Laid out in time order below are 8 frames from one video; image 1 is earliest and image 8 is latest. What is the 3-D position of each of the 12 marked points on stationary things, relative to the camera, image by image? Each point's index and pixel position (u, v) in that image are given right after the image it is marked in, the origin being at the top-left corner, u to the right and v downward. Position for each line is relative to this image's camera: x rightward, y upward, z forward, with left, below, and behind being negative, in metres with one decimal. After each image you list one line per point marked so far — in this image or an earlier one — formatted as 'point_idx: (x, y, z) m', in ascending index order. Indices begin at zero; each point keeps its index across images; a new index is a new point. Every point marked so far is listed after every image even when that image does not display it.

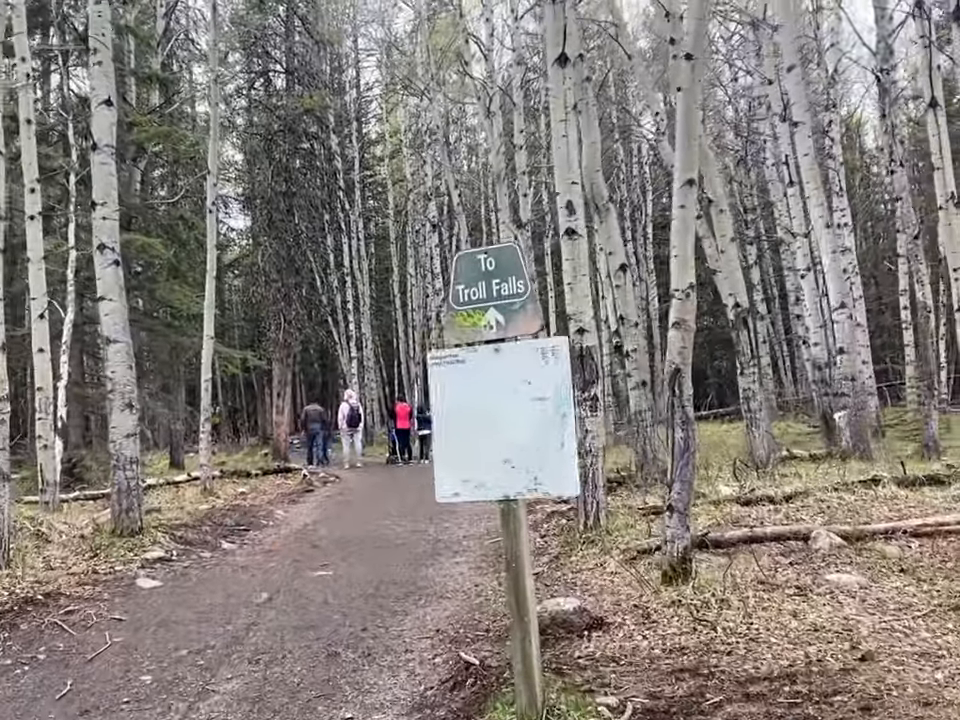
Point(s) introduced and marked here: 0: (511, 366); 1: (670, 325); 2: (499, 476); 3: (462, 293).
0: (+0.1, 0.0, +4.3) m
1: (+1.0, +0.2, +5.9) m
2: (+0.1, -0.5, +4.3) m
3: (-0.1, +0.3, +4.4) m
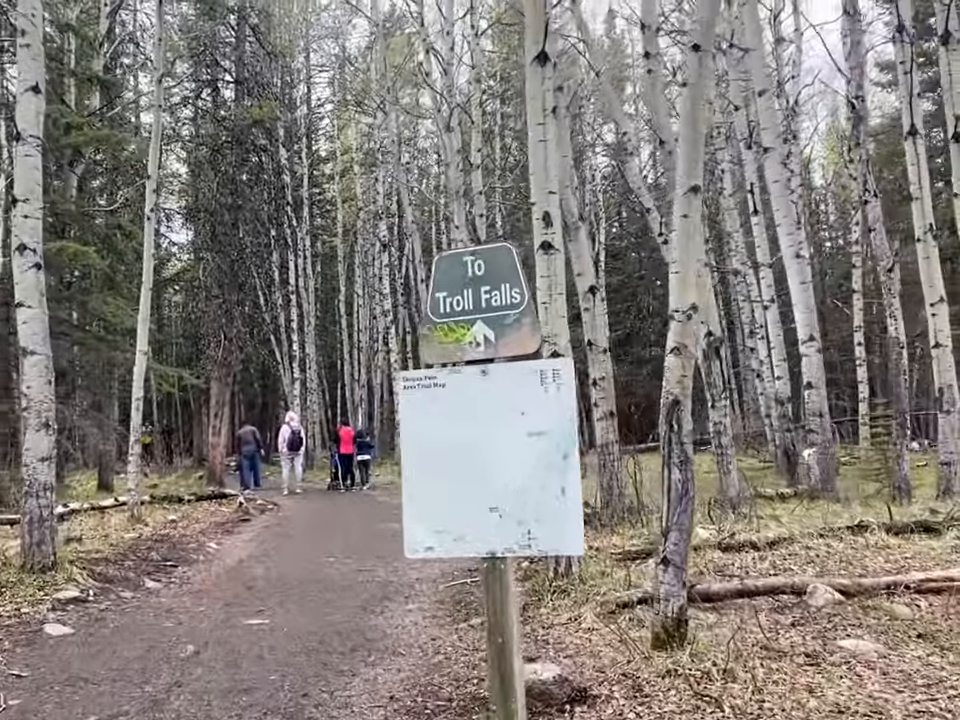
0: (+0.1, -0.1, +3.5) m
1: (+0.9, 0.0, +5.2) m
2: (0.0, -0.5, +3.5) m
3: (-0.1, +0.2, +3.7) m
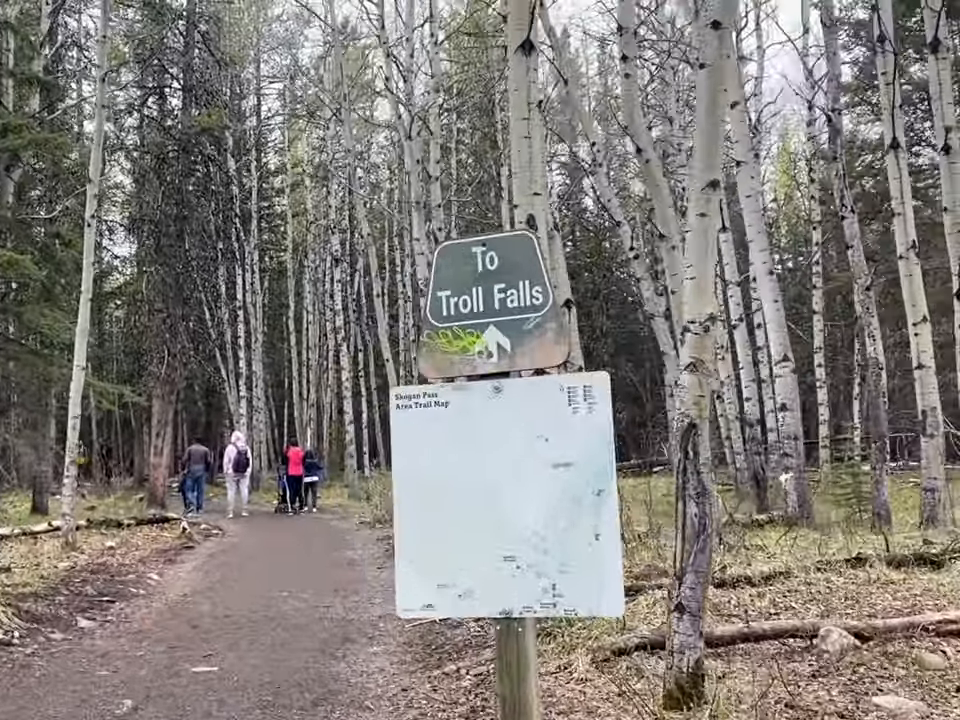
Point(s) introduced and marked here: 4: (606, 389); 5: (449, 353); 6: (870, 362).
0: (+0.1, -0.2, +2.9) m
1: (+0.8, 0.0, +4.6) m
2: (0.0, -0.6, +2.8) m
3: (-0.1, +0.2, +3.0) m
4: (+0.3, -0.1, +2.8) m
5: (-0.1, 0.0, +3.0) m
6: (+4.3, 0.0, +12.3) m
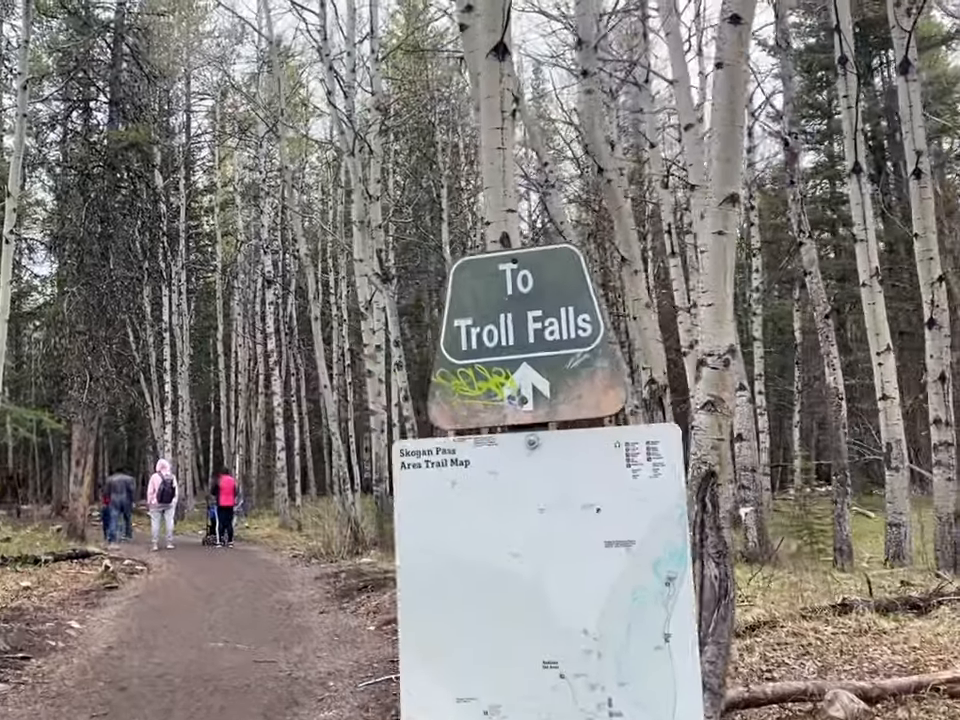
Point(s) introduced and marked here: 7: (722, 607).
0: (+0.2, -0.3, +2.3) m
1: (+0.8, -0.2, +4.0) m
2: (+0.1, -0.7, +2.2) m
3: (0.0, +0.1, +2.4) m
4: (+0.4, -0.2, +2.2) m
5: (0.0, -0.1, +2.4) m
6: (+3.8, -0.4, +11.9) m
7: (+0.8, -0.9, +3.8) m
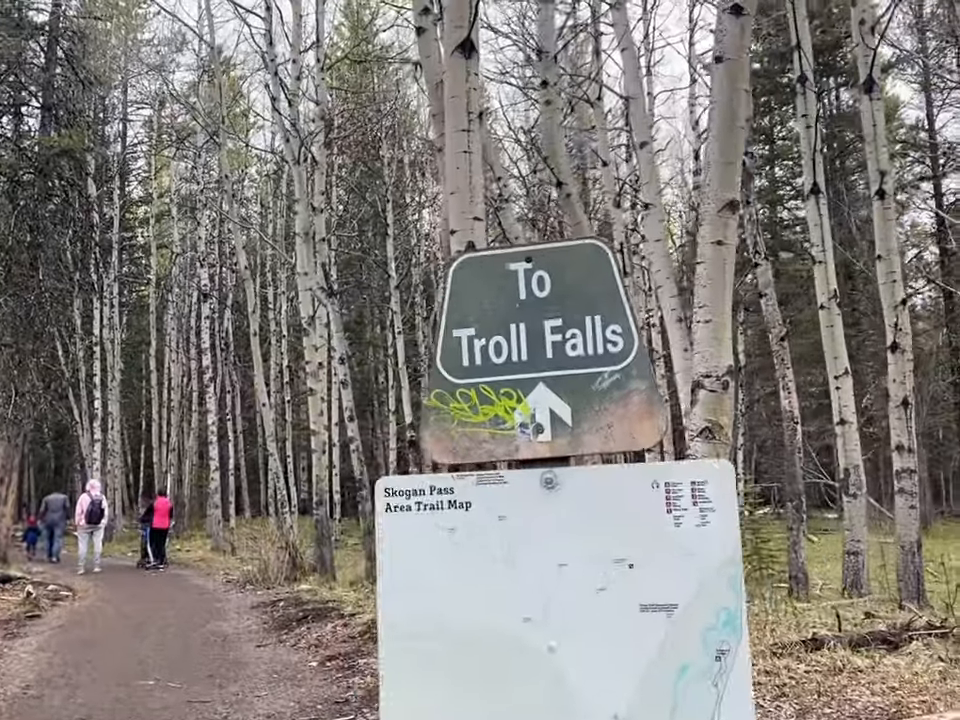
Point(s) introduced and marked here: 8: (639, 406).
0: (+0.2, -0.3, +1.8) m
1: (+0.7, -0.2, +3.6) m
2: (+0.1, -0.7, +1.8) m
3: (0.0, 0.0, +2.0) m
4: (+0.4, -0.2, +1.8) m
5: (0.0, -0.1, +1.9) m
6: (+3.2, -0.6, +11.7) m
7: (+0.8, -0.9, +3.4) m
8: (+0.3, -0.1, +1.9) m
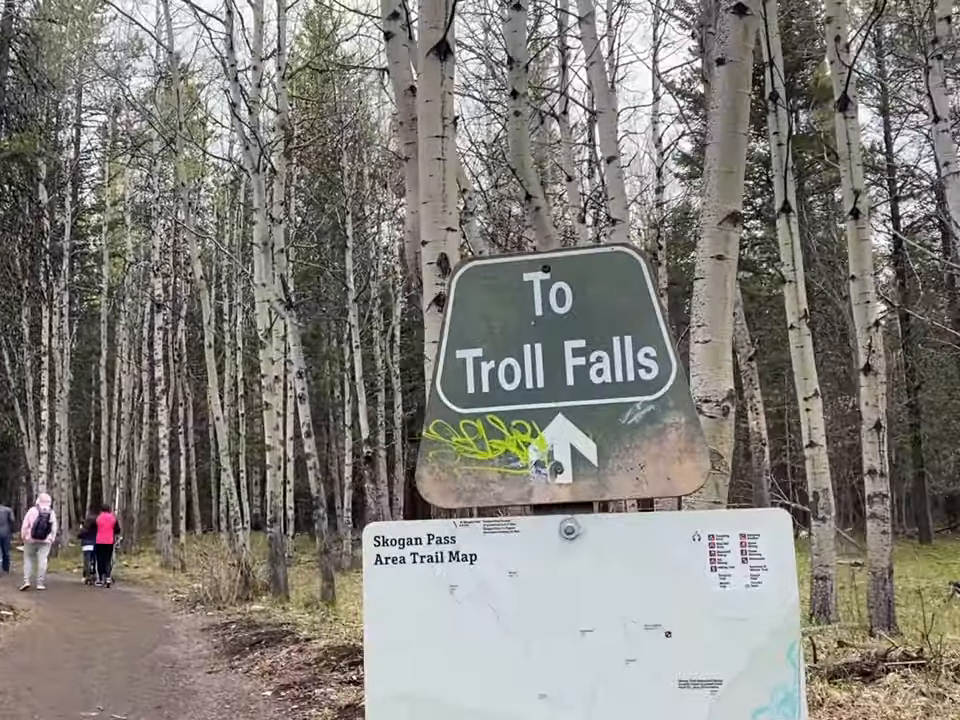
0: (+0.2, -0.3, +1.5) m
1: (+0.6, -0.3, +3.3) m
2: (+0.1, -0.7, +1.5) m
3: (0.0, 0.0, +1.7) m
4: (+0.4, -0.3, +1.5) m
5: (0.0, -0.2, +1.6) m
6: (+2.8, -0.8, +11.5) m
7: (+0.7, -1.0, +3.2) m
8: (+0.3, -0.1, +1.6) m
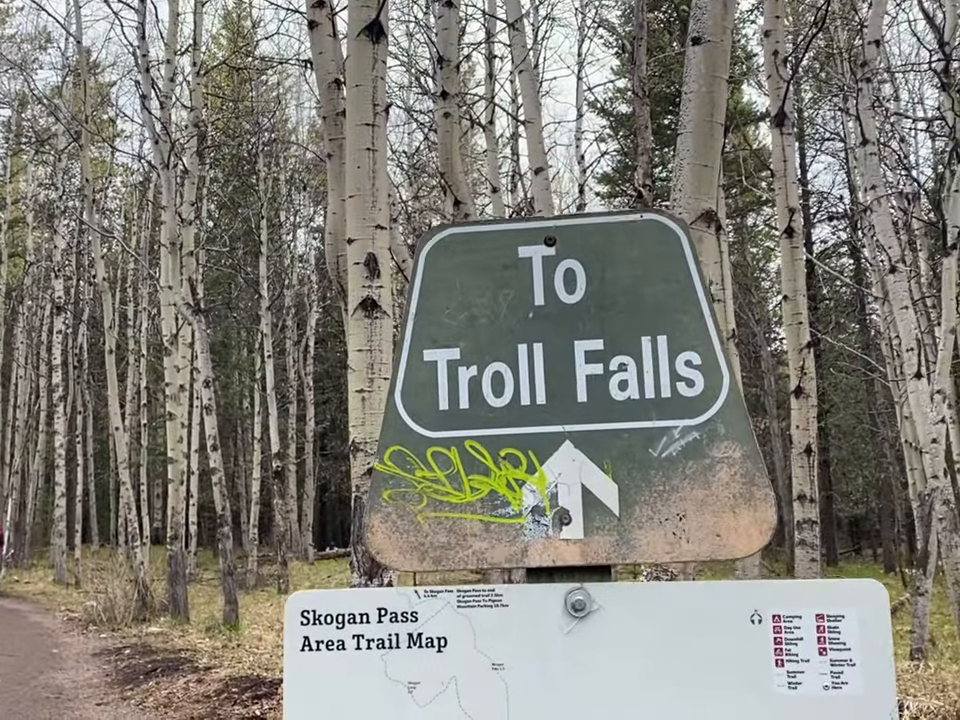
0: (+0.2, -0.3, +1.1) m
1: (+0.5, -0.4, +2.9) m
2: (+0.1, -0.7, +1.0) m
3: (-0.1, 0.0, +1.2) m
4: (+0.4, -0.3, +1.1) m
5: (0.0, -0.2, +1.2) m
6: (+2.0, -1.0, +11.3) m
7: (+0.5, -1.0, +2.7) m
8: (+0.3, -0.1, +1.1) m
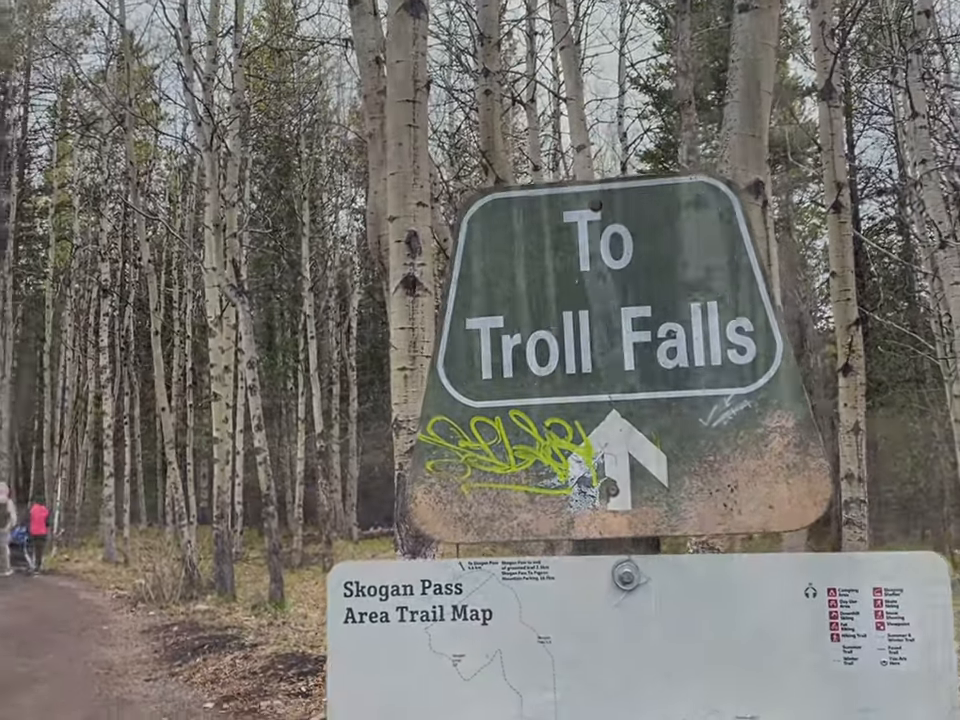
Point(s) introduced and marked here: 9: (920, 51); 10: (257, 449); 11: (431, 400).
0: (+0.2, -0.3, +1.1) m
1: (+0.6, -0.3, +2.9) m
2: (+0.1, -0.7, +1.0) m
3: (0.0, 0.0, +1.2) m
4: (+0.4, -0.2, +1.1) m
5: (0.0, -0.1, +1.2) m
6: (+2.4, -0.8, +11.2) m
7: (+0.6, -1.0, +2.7) m
8: (+0.3, -0.1, +1.1) m
9: (+3.6, +2.5, +8.9) m
10: (-2.4, -1.0, +11.9) m
11: (-0.1, -0.1, +1.2) m
